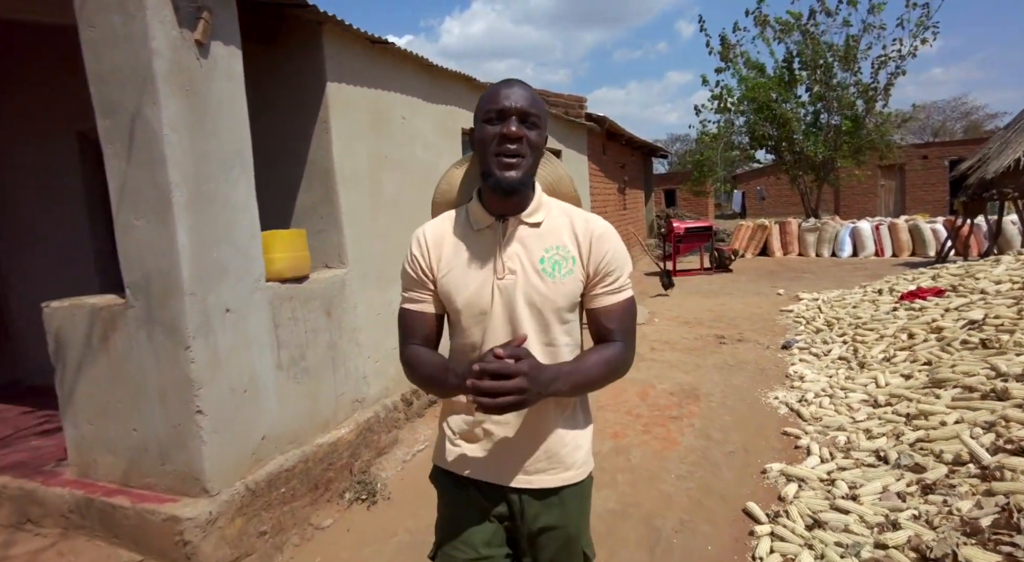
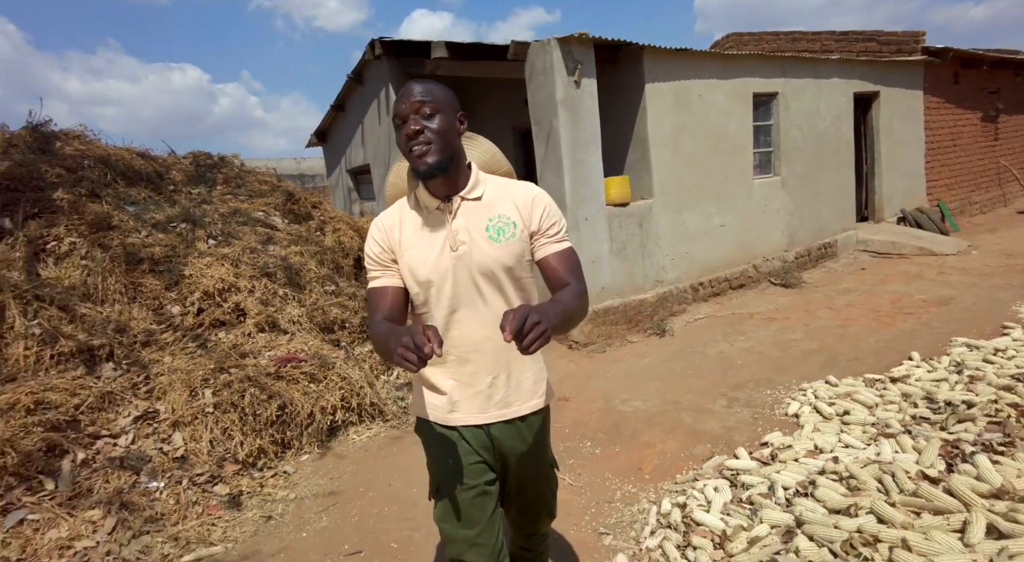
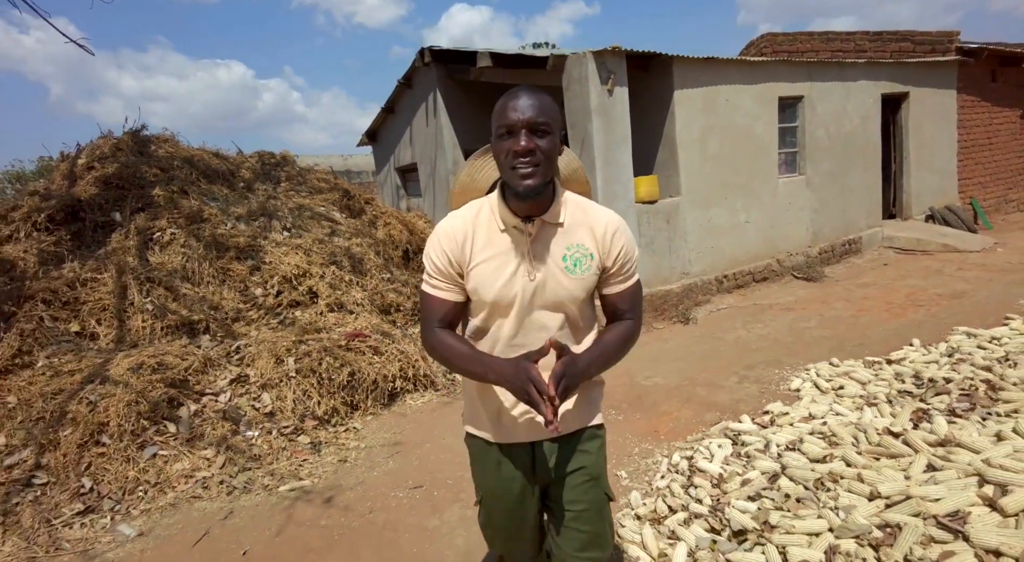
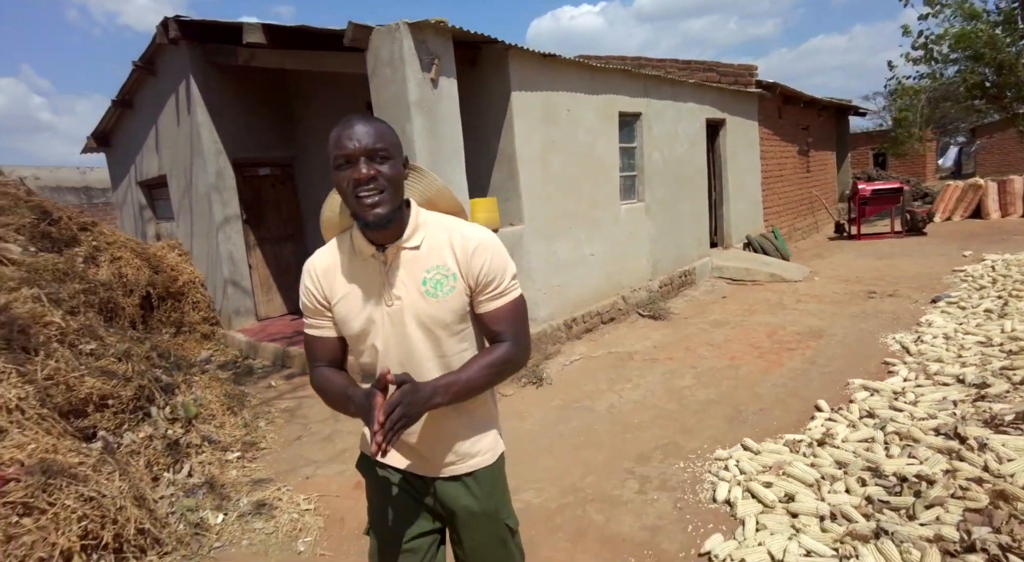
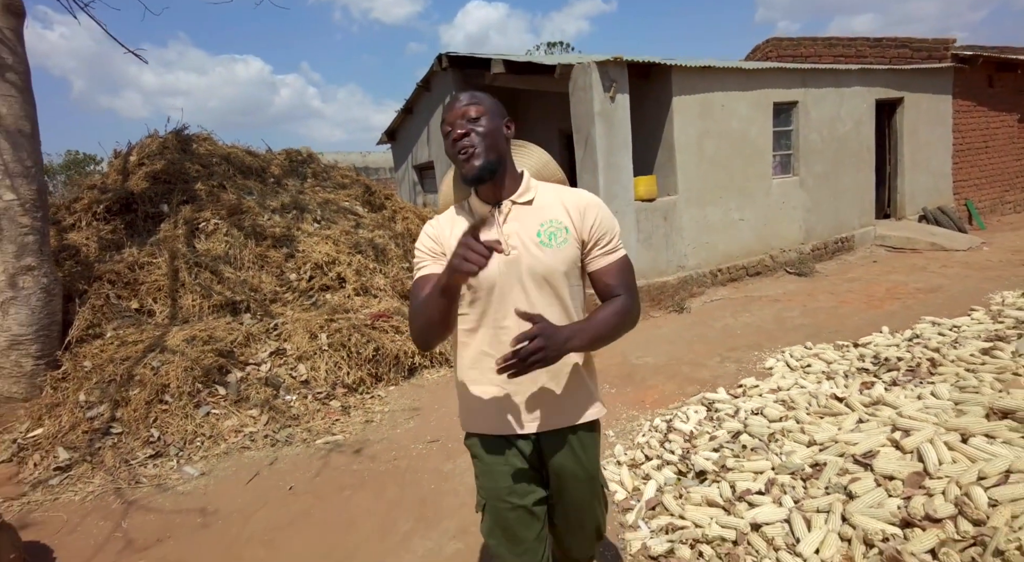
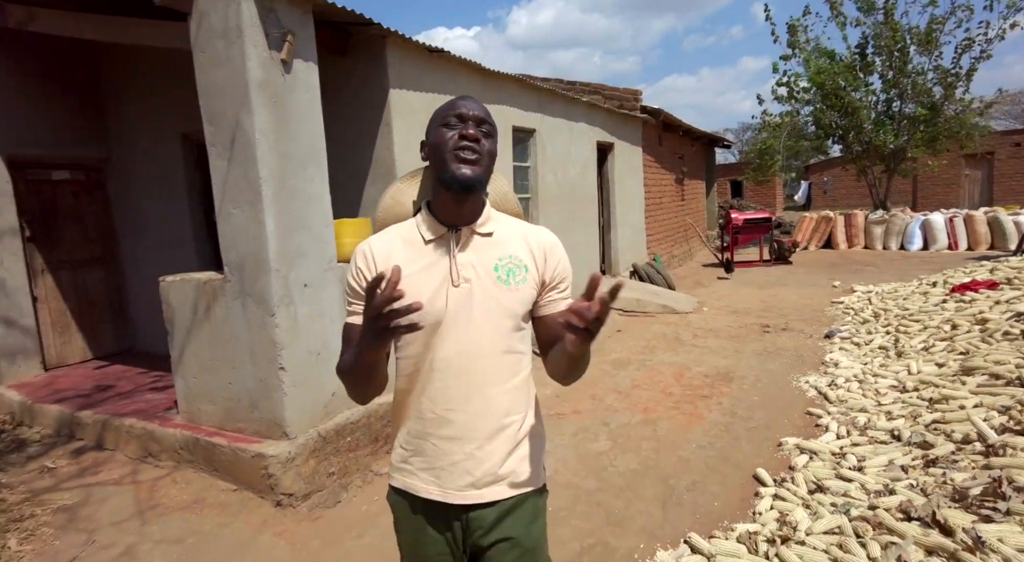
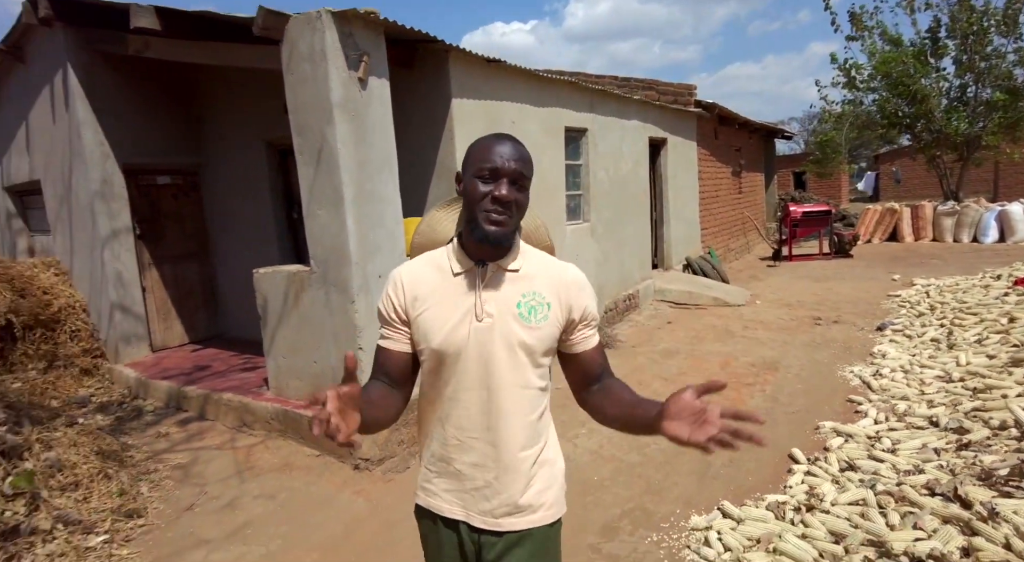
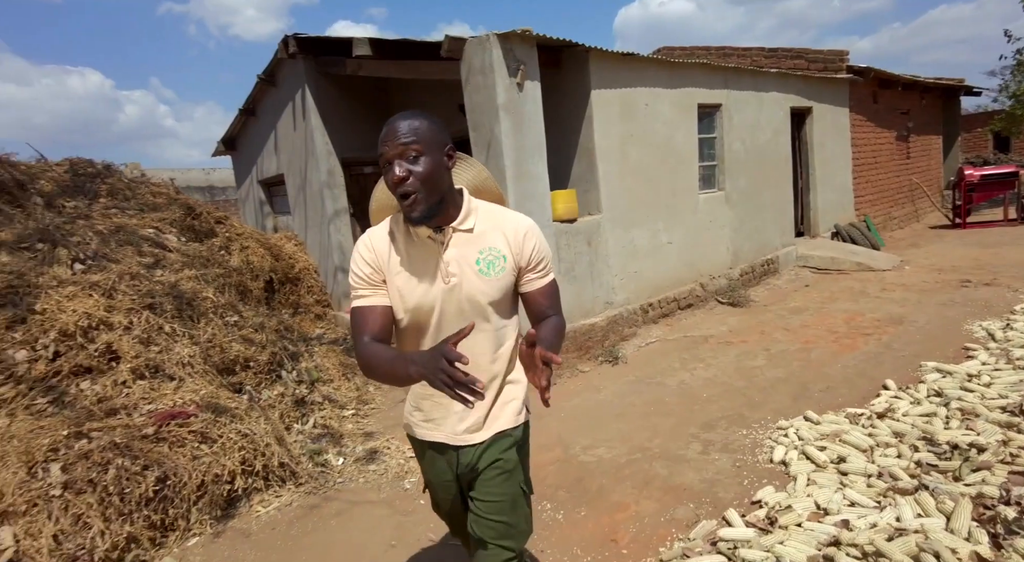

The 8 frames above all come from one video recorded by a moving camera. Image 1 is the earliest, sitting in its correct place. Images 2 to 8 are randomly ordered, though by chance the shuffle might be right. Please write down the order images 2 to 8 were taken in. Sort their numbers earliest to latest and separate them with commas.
6, 7, 4, 8, 2, 3, 5
